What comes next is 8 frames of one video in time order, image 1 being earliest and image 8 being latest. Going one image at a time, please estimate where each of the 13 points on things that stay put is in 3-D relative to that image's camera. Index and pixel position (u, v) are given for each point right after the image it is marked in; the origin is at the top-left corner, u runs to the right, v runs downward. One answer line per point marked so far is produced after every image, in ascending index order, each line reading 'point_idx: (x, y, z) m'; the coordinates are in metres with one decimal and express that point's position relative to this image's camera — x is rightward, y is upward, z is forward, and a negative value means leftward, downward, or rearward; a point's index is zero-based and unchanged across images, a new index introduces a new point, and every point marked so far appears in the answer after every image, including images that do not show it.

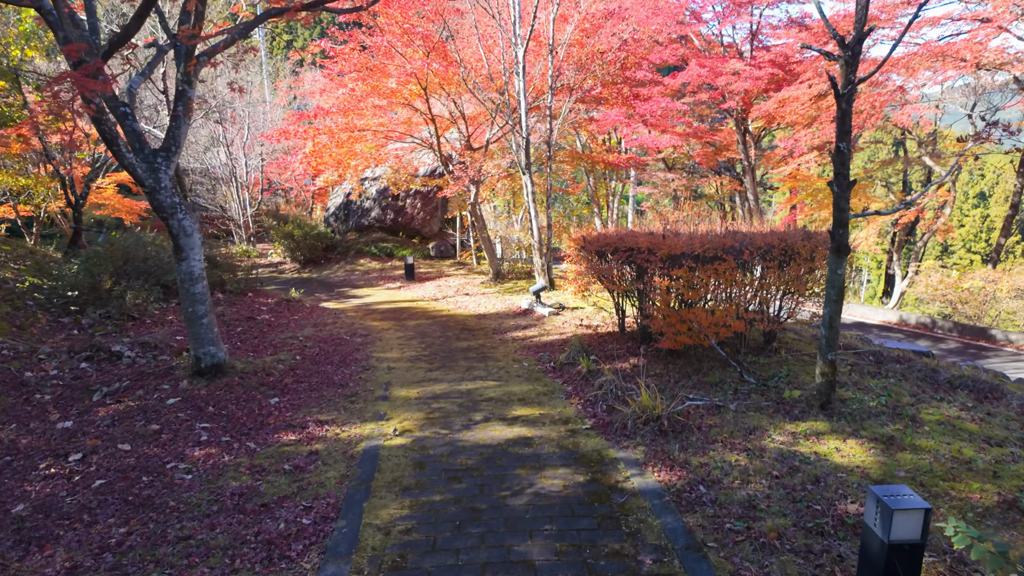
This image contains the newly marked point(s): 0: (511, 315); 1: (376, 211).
0: (0.0, -0.4, +8.7) m
1: (-3.6, +2.0, +15.4) m
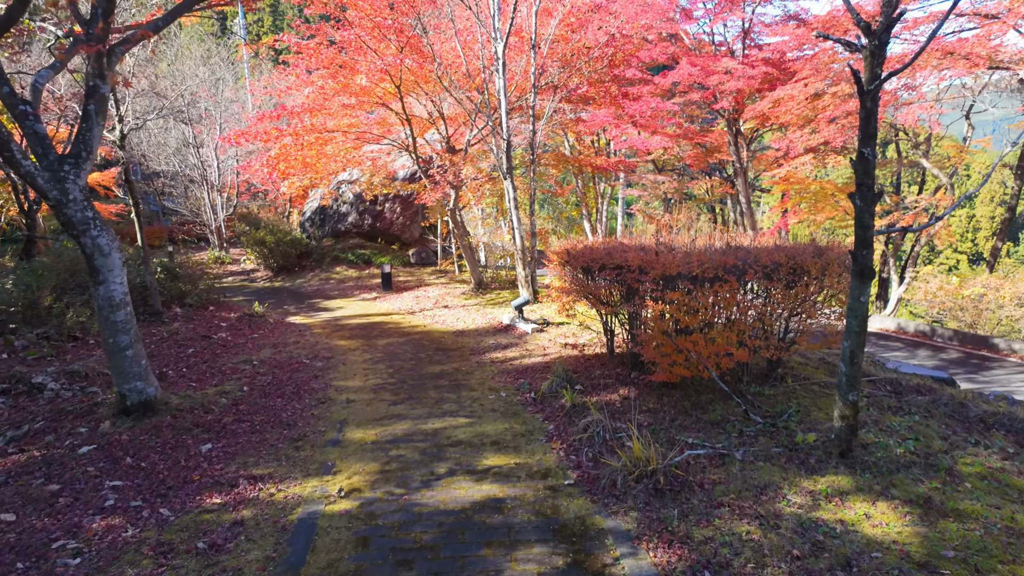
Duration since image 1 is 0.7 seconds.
0: (-0.3, -0.6, +8.0) m
1: (-4.0, +1.8, +14.7) m
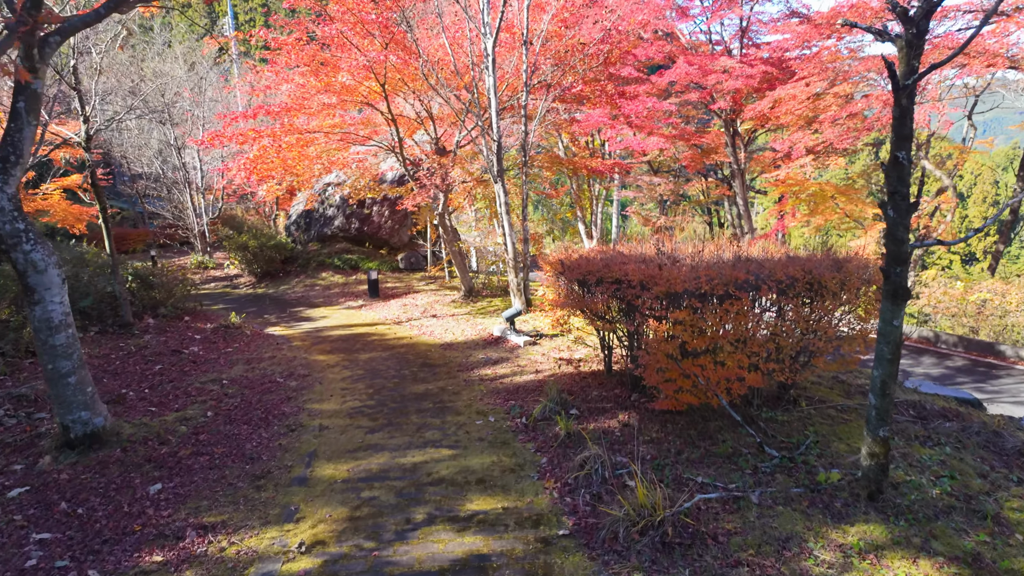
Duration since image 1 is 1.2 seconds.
0: (-0.4, -0.7, +7.5) m
1: (-4.2, +1.7, +14.2) m
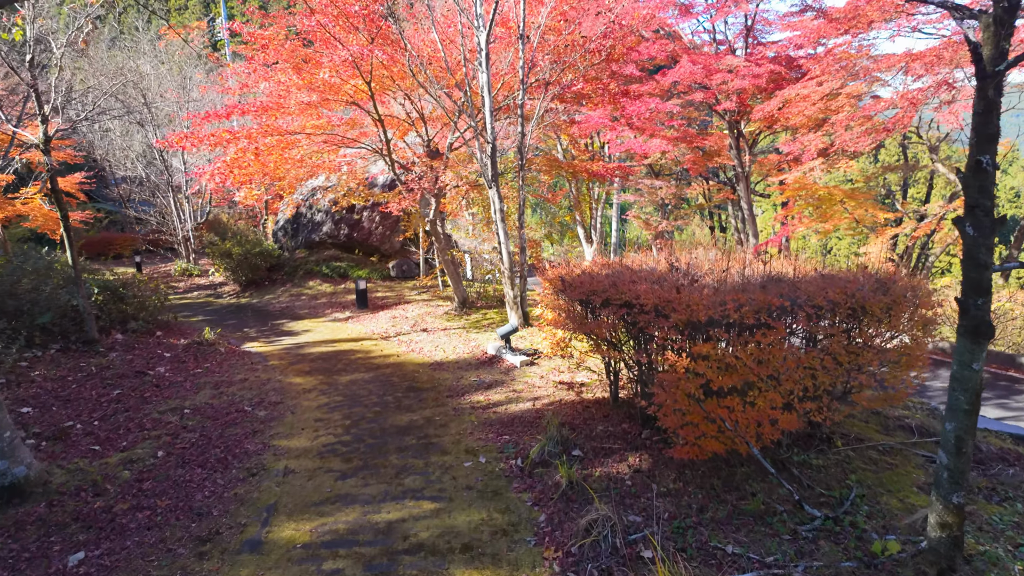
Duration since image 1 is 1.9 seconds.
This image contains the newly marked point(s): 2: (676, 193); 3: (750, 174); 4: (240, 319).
0: (-0.5, -0.9, +6.9) m
1: (-4.3, +1.4, +13.6) m
2: (+5.2, +3.0, +18.6) m
3: (+6.6, +3.2, +16.2) m
4: (-4.9, -0.6, +10.5) m
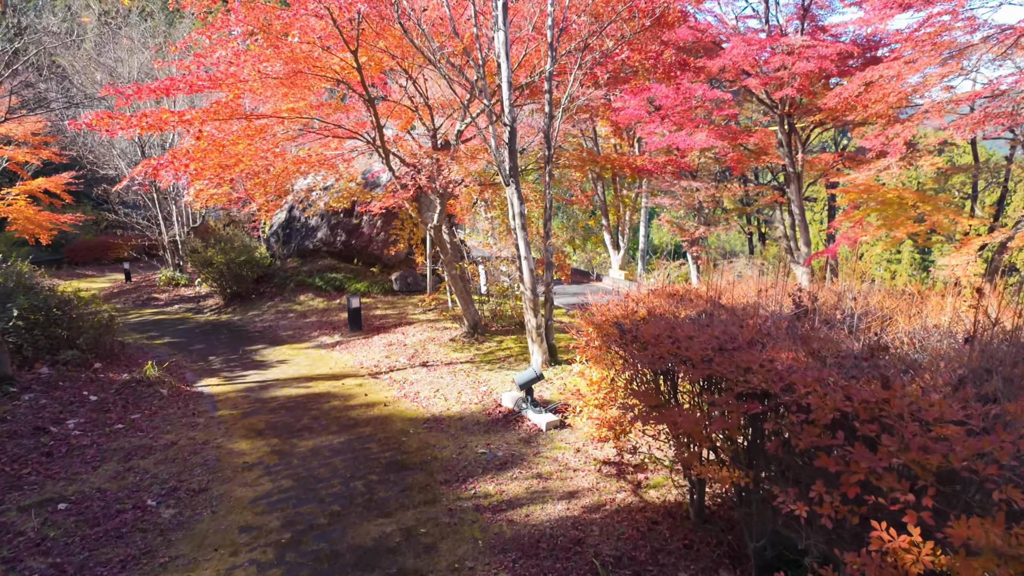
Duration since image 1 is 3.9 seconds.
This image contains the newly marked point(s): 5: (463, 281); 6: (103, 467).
0: (-0.3, -1.2, +5.1) m
1: (-3.8, +1.2, +11.9) m
2: (+5.8, +2.6, +16.7) m
3: (+7.1, +2.8, +14.2) m
4: (-4.5, -0.8, +8.9) m
5: (-0.7, +0.1, +8.6) m
6: (-3.1, -1.3, +4.4) m
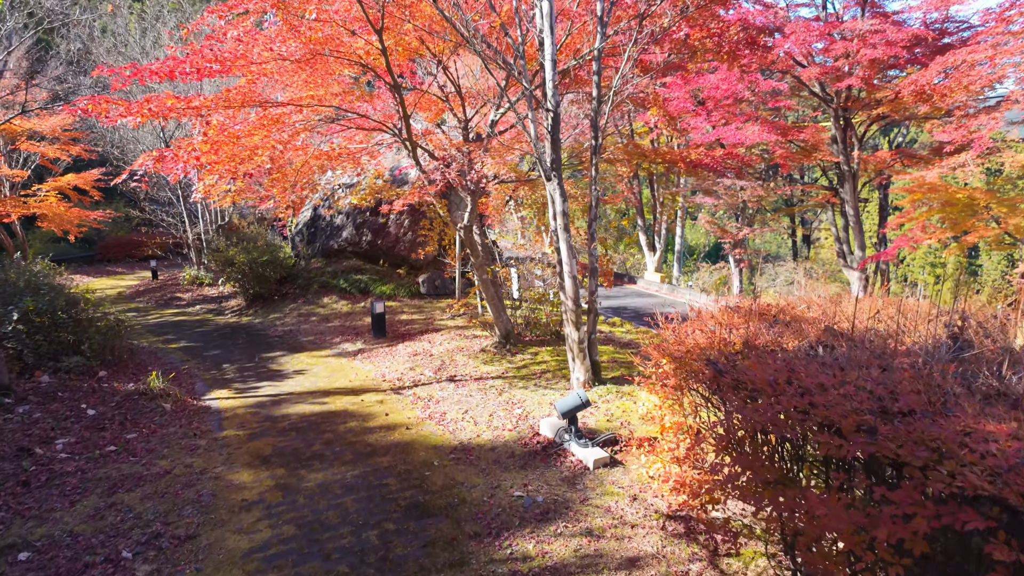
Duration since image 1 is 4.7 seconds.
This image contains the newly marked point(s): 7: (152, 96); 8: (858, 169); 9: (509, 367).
0: (0.0, -1.3, +4.4) m
1: (-3.2, +1.1, +11.4) m
2: (+6.7, +2.5, +15.6) m
3: (+7.9, +2.6, +13.1) m
4: (-4.0, -0.9, +8.4) m
5: (-0.2, 0.0, +7.9) m
6: (-2.8, -1.4, +3.9) m
7: (-3.2, +1.7, +5.4) m
8: (+7.5, +2.6, +12.6) m
9: (0.0, -0.9, +6.7) m
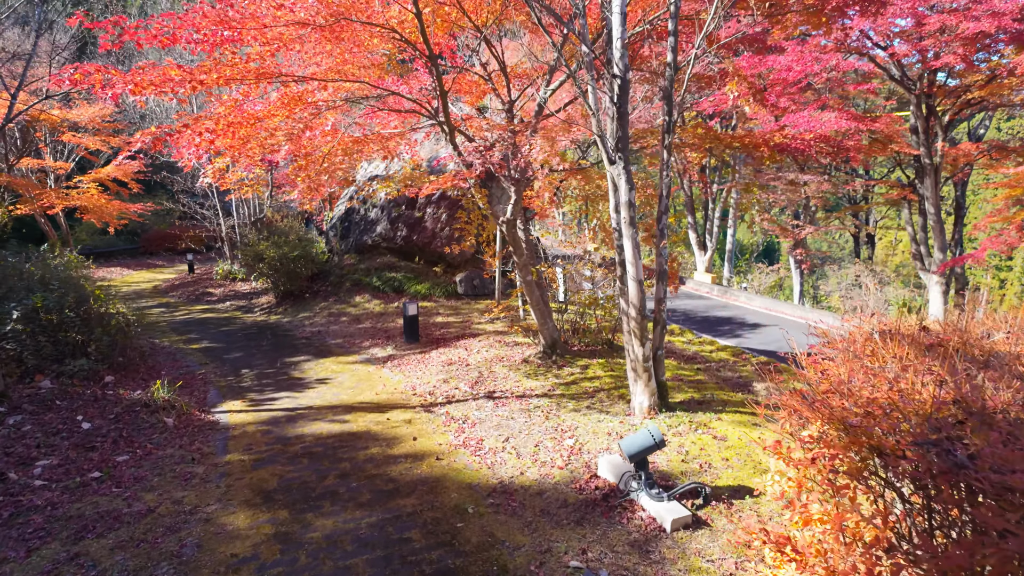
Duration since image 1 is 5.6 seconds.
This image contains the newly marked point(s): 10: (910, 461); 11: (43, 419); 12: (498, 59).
0: (+0.3, -1.3, +3.5) m
1: (-2.3, +1.2, +10.7) m
2: (+7.8, +2.4, +14.3) m
3: (+8.8, +2.5, +11.7) m
4: (-3.5, -0.8, +7.7) m
5: (+0.3, 0.0, +7.1) m
6: (-2.5, -1.4, +3.2) m
7: (-2.8, +1.7, +4.7) m
8: (+8.4, +2.4, +11.2) m
9: (+0.4, -0.9, +5.8) m
10: (+1.0, -0.4, +1.5) m
11: (-4.0, -1.1, +5.0) m
12: (-0.1, +2.4, +6.2) m
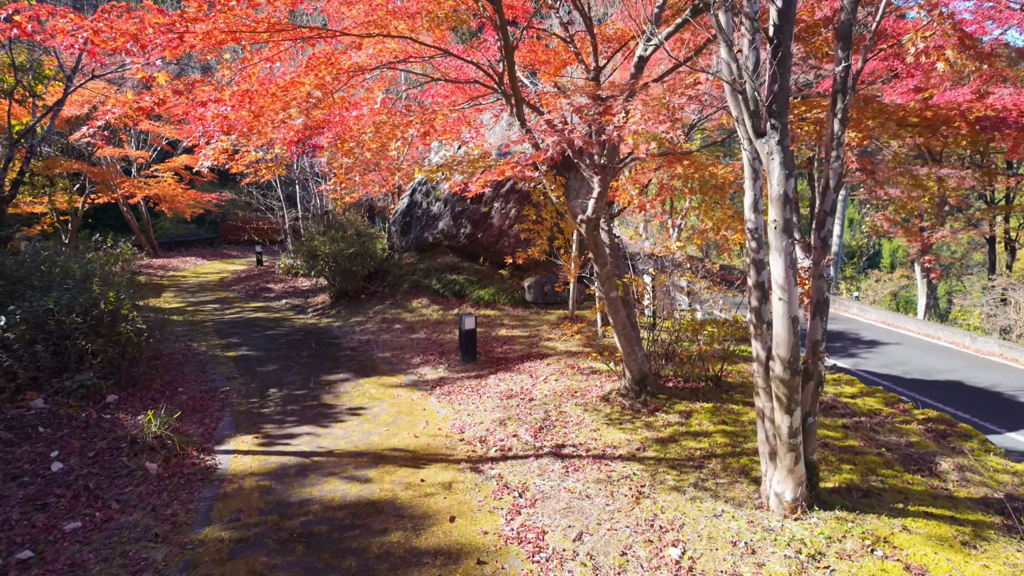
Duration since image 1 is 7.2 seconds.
0: (+0.6, -1.5, +2.1) m
1: (-1.1, +1.1, +9.5) m
2: (+9.4, +2.0, +11.8) m
3: (+10.2, +2.1, +9.1) m
4: (-2.6, -0.9, +6.8) m
5: (+1.1, -0.2, +5.6) m
6: (-2.3, -1.5, +2.1) m
7: (-2.3, +1.7, +3.7) m
8: (+9.7, +2.1, +8.7) m
9: (+1.0, -1.1, +4.4) m
10: (+1.0, -0.6, 0.0) m
11: (-3.5, -1.1, +4.1) m
12: (+0.6, +2.2, +4.8) m
